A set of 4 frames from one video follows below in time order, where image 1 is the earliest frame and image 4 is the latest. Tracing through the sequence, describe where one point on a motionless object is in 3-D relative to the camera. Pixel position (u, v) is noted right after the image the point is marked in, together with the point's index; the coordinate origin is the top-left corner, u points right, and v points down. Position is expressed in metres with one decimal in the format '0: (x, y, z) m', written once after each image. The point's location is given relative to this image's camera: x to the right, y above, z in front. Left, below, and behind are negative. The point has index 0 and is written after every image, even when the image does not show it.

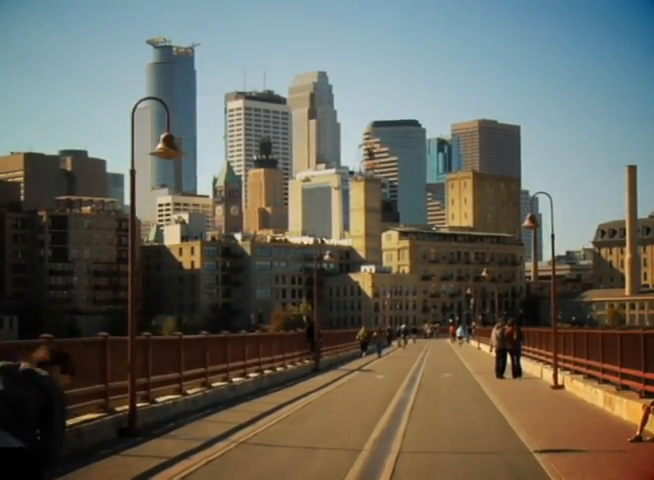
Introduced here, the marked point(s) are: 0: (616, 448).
0: (+3.3, -2.4, +14.0) m
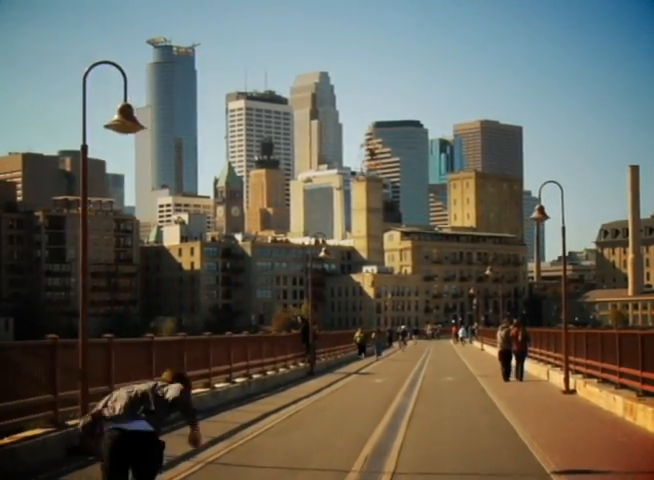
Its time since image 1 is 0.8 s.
0: (+3.3, -2.4, +13.2) m
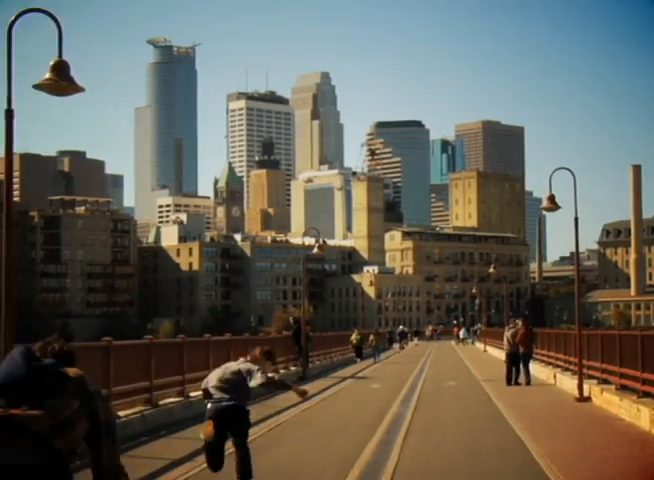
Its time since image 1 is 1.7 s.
0: (+3.2, -2.4, +12.3) m
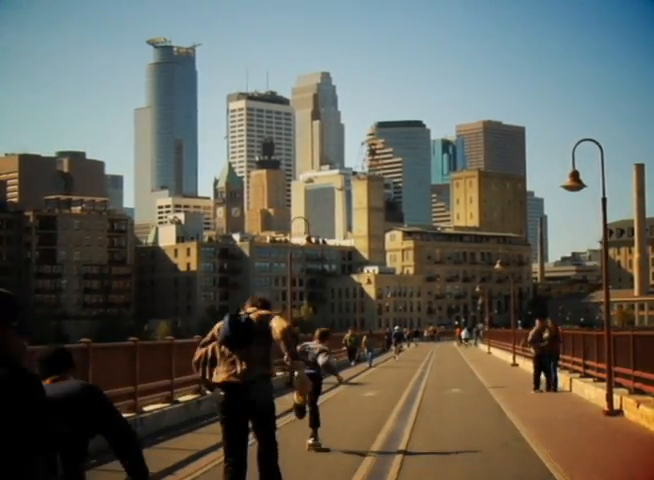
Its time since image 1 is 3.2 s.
0: (+3.1, -2.3, +11.4) m
